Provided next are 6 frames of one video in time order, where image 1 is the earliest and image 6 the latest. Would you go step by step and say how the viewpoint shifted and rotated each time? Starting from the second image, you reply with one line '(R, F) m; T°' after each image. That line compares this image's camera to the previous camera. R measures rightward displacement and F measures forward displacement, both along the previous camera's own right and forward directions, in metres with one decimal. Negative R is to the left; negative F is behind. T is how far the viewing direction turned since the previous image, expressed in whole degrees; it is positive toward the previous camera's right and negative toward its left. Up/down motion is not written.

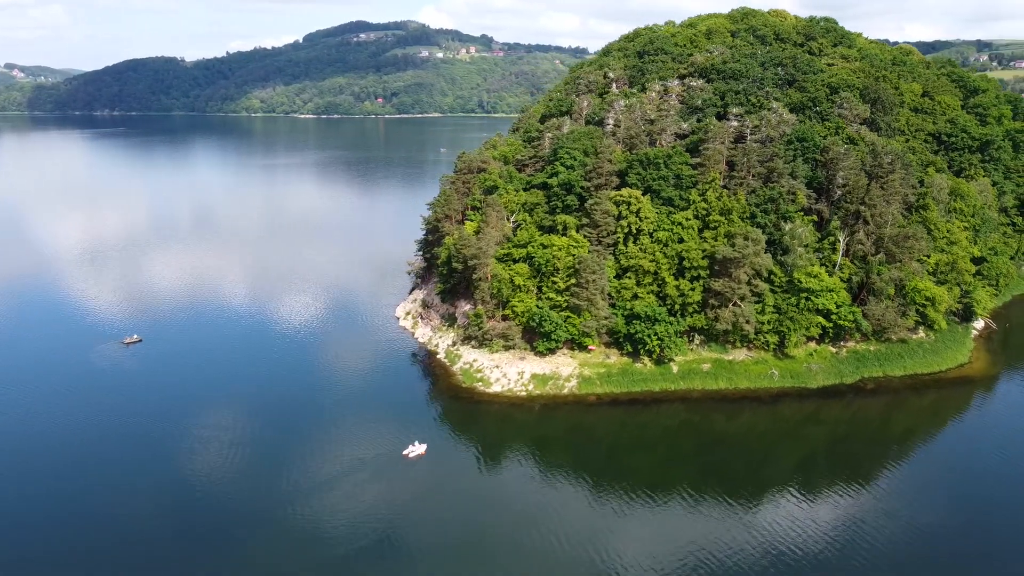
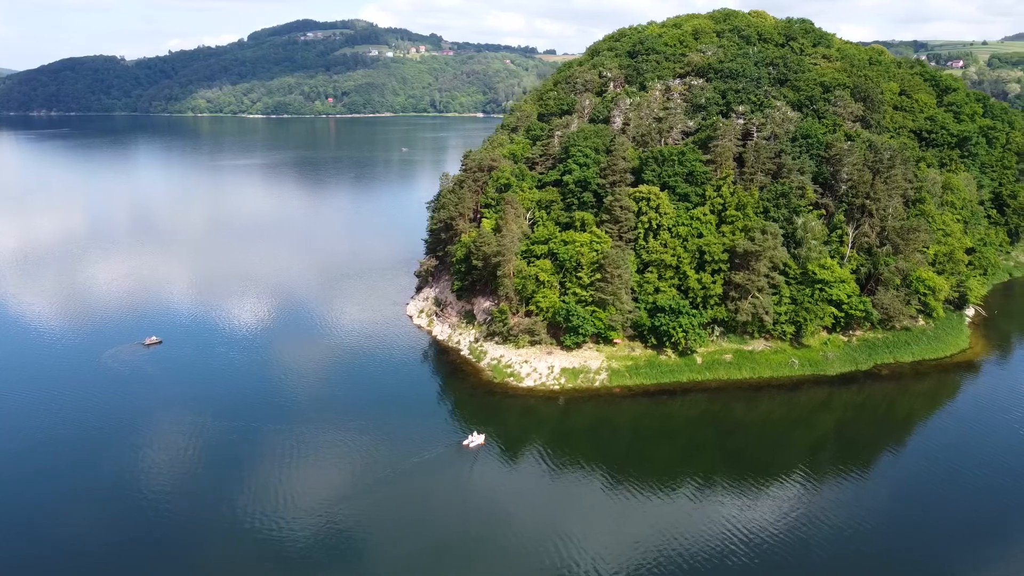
(-4.0, -0.5) m; +3°
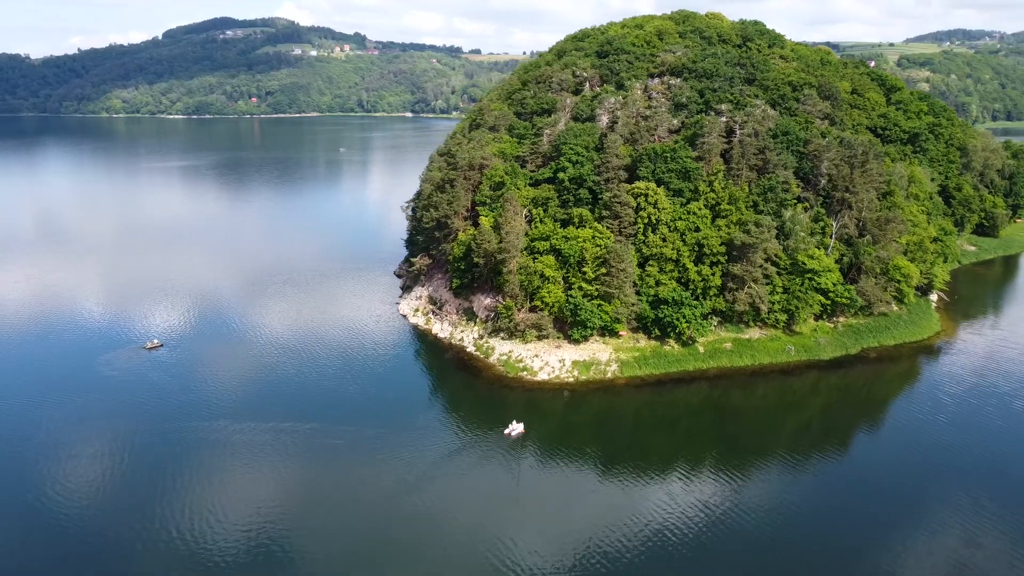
(-4.2, -0.4) m; +4°
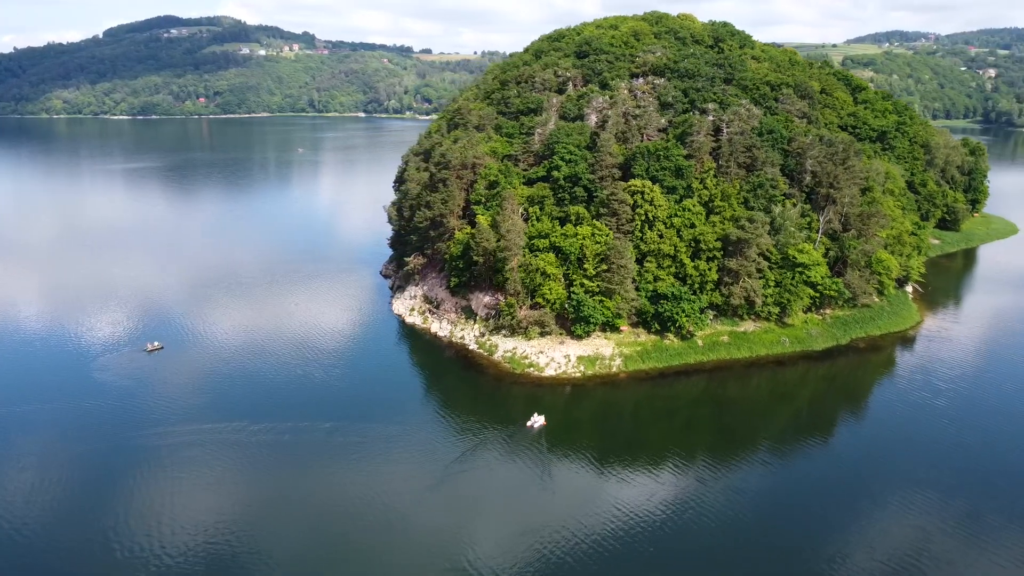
(-2.7, -0.4) m; +3°
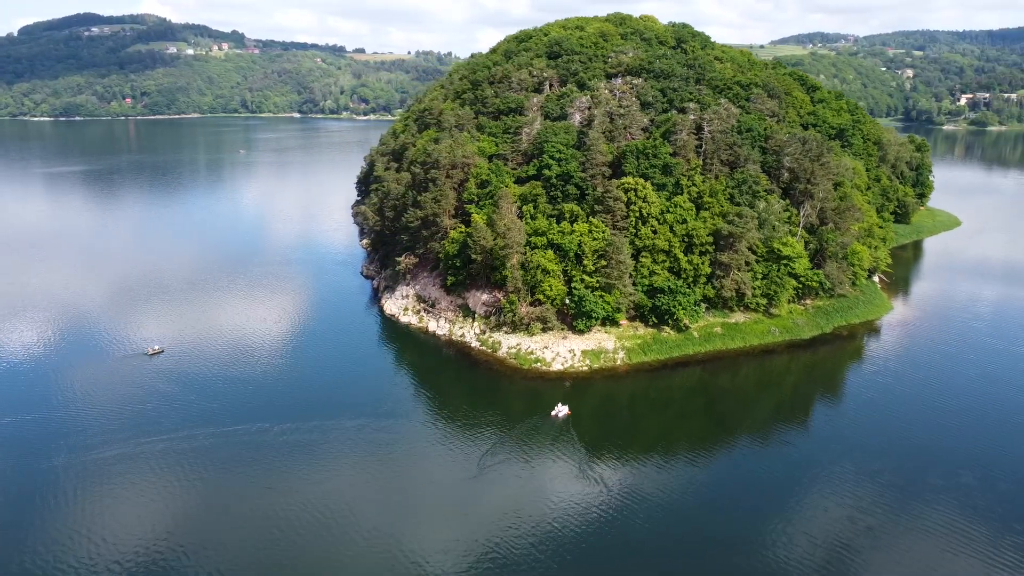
(-3.6, -0.6) m; +4°
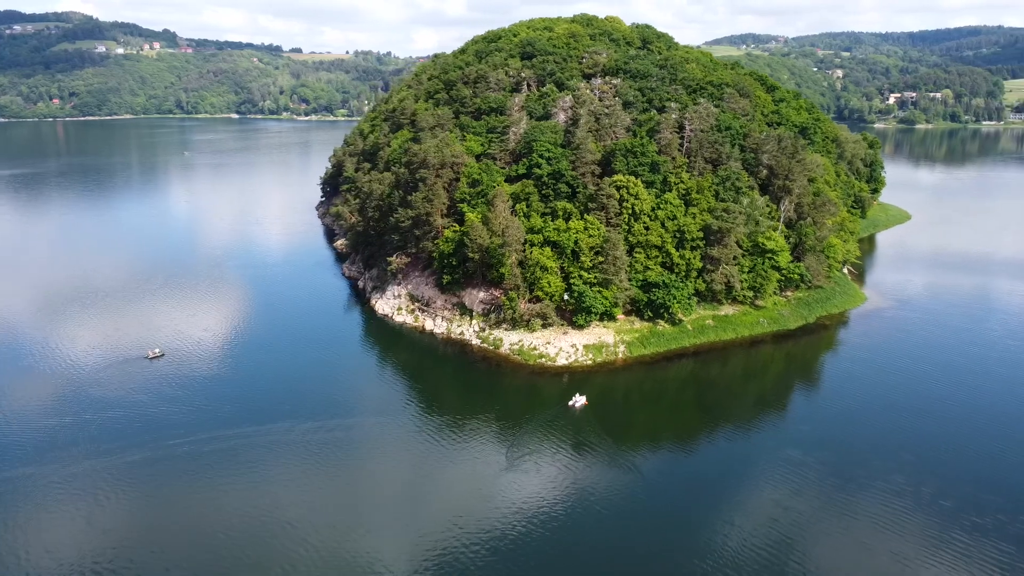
(-3.3, -0.6) m; +4°
